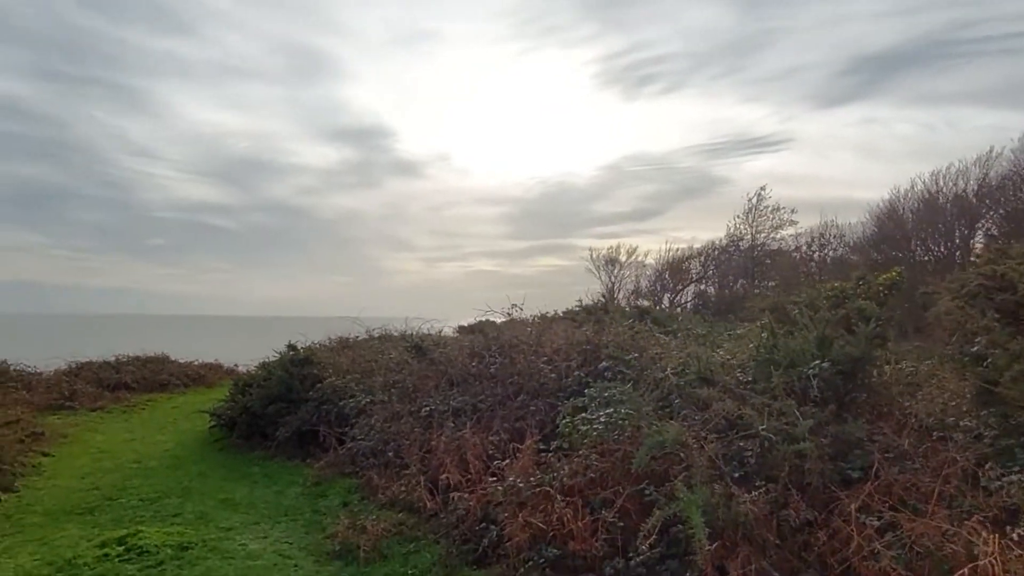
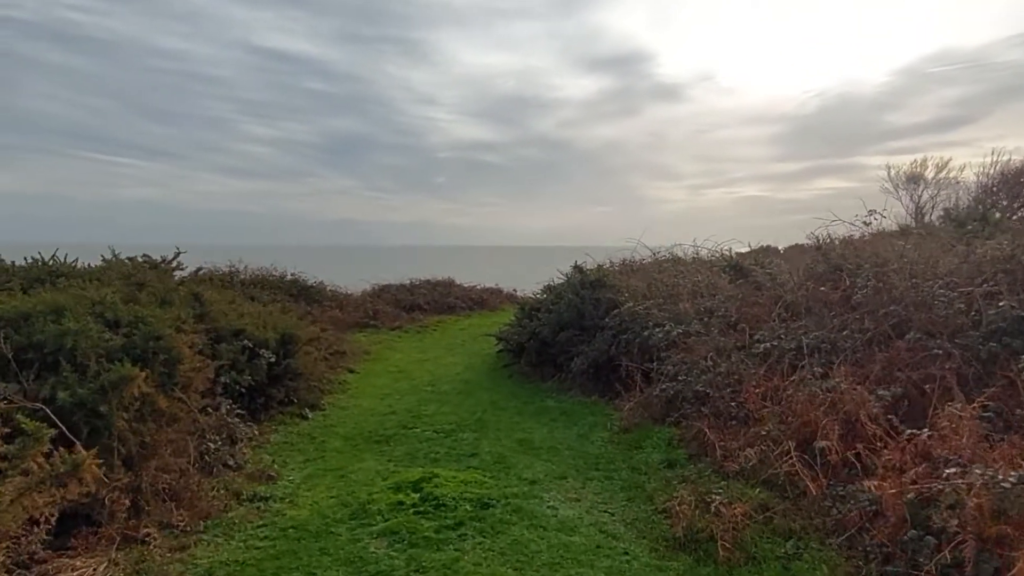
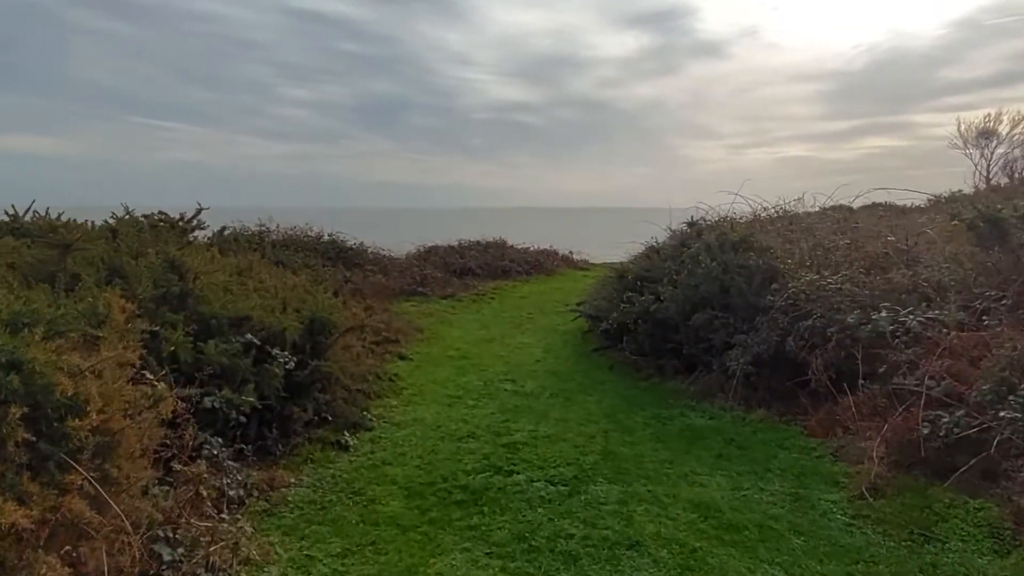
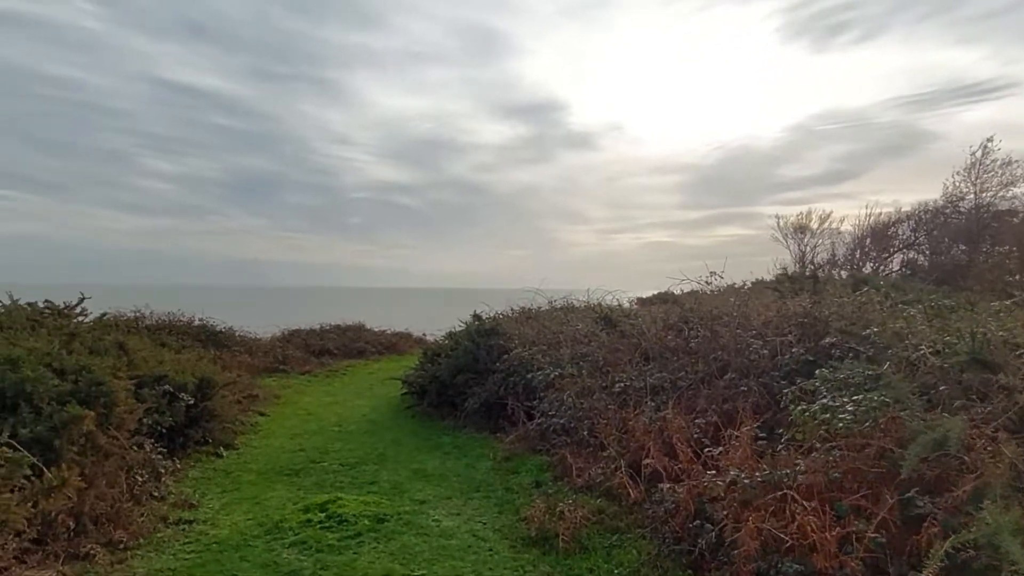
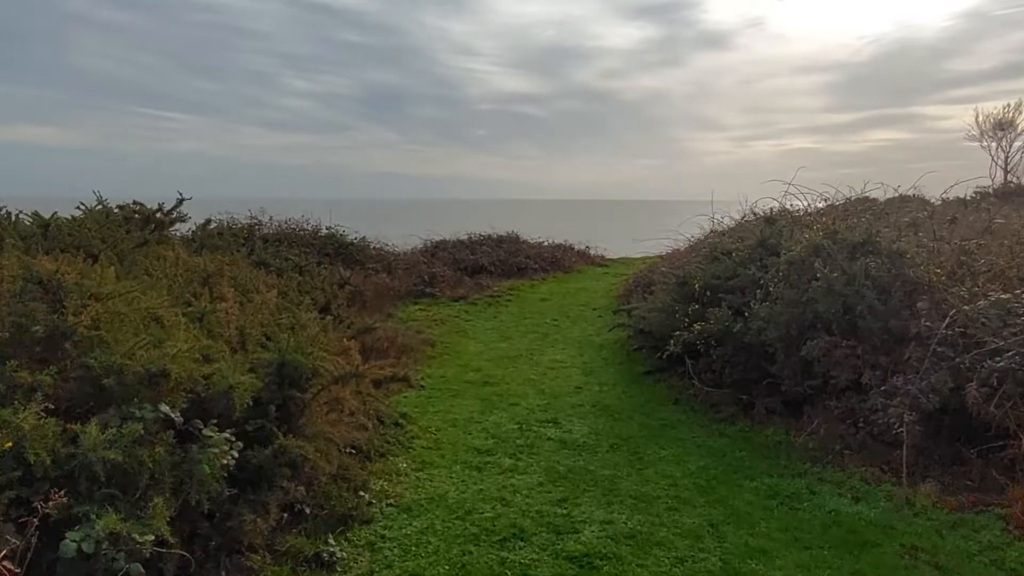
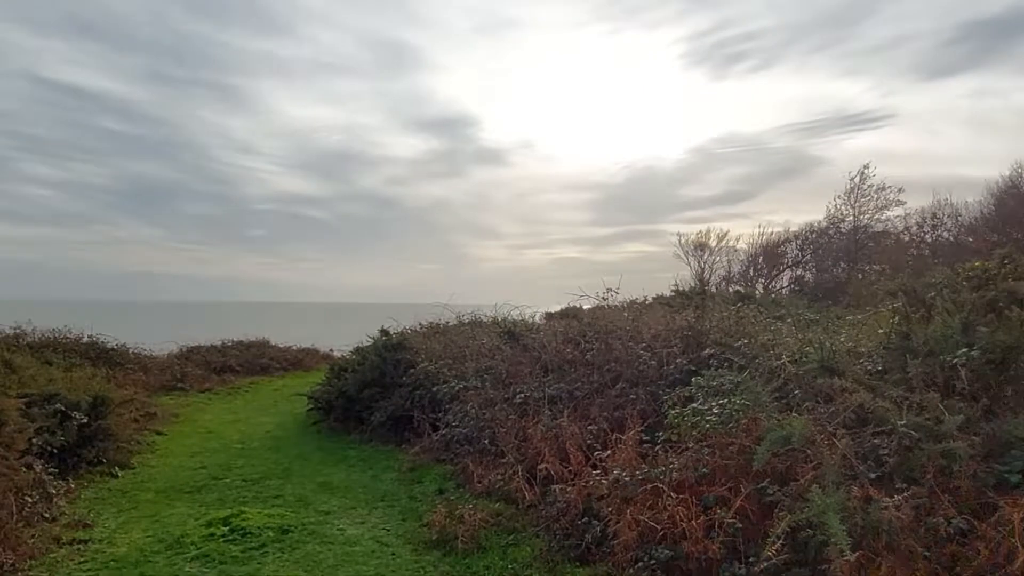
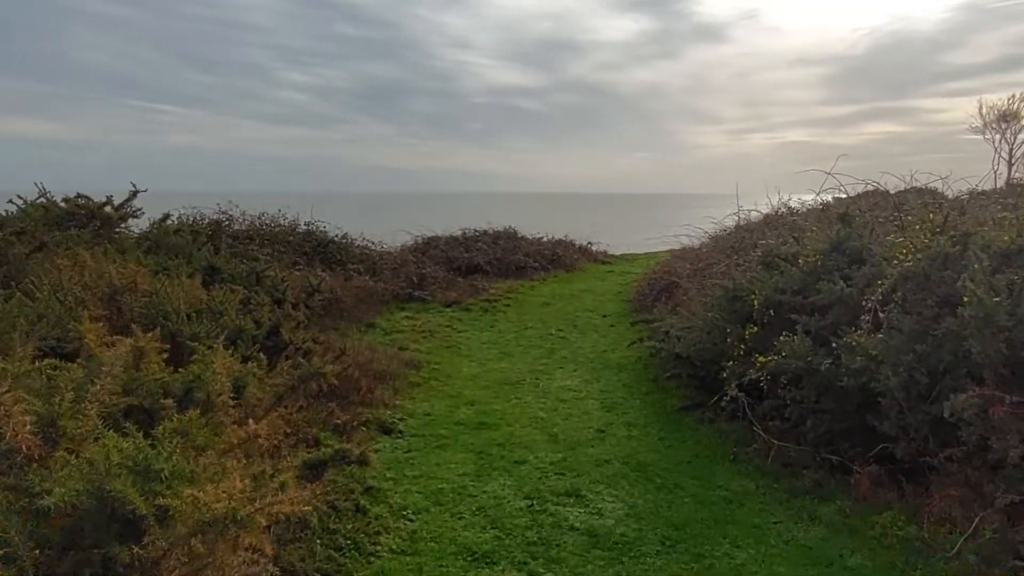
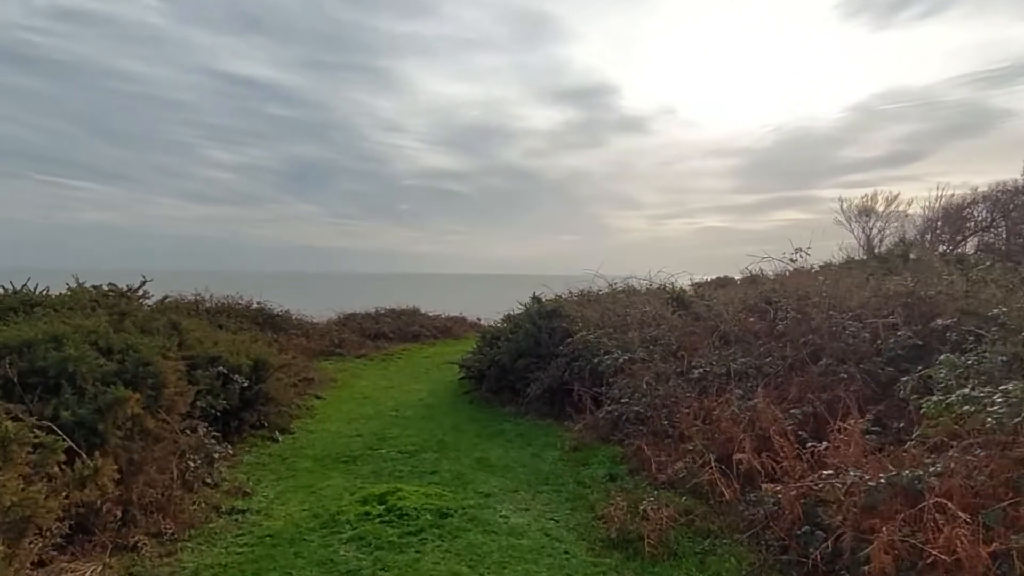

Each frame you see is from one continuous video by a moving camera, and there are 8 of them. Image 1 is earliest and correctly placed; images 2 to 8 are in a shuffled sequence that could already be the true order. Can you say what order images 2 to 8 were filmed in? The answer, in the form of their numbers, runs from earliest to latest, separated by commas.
6, 4, 8, 2, 3, 5, 7
